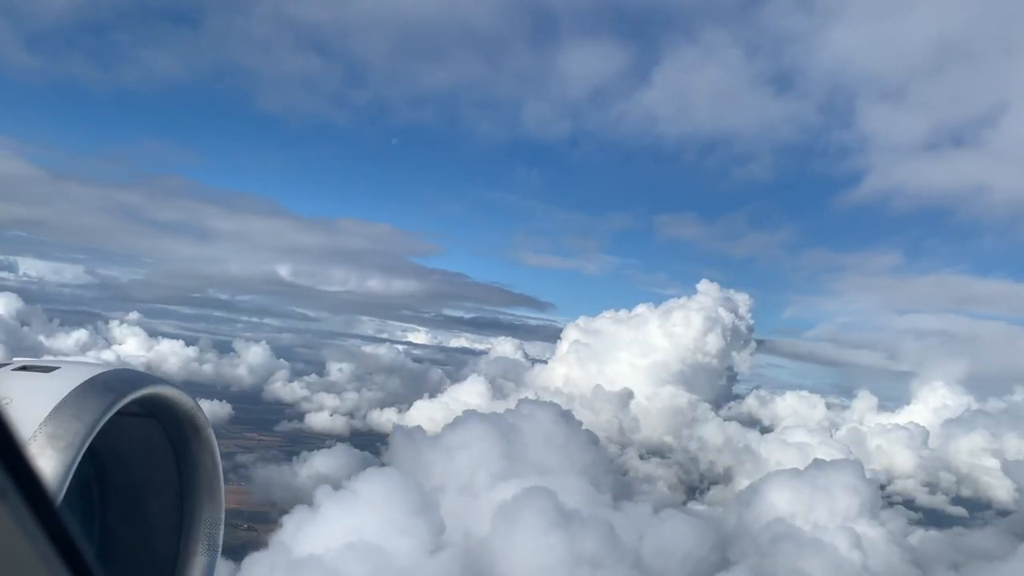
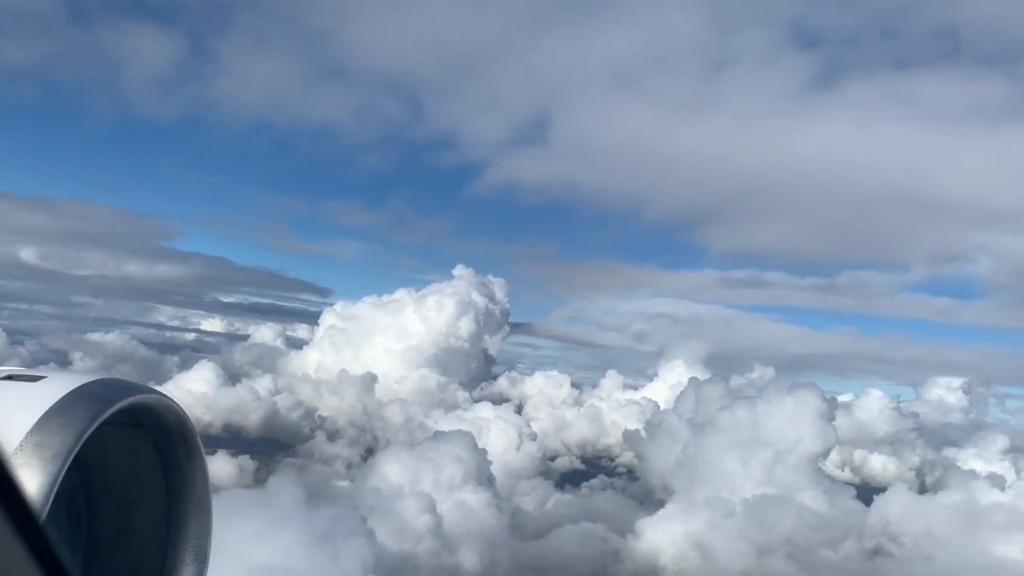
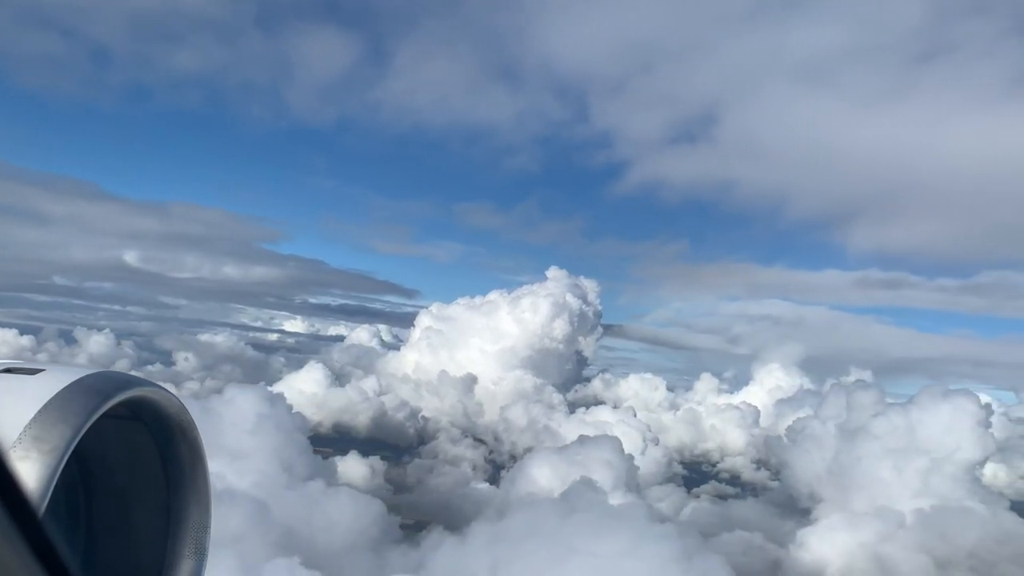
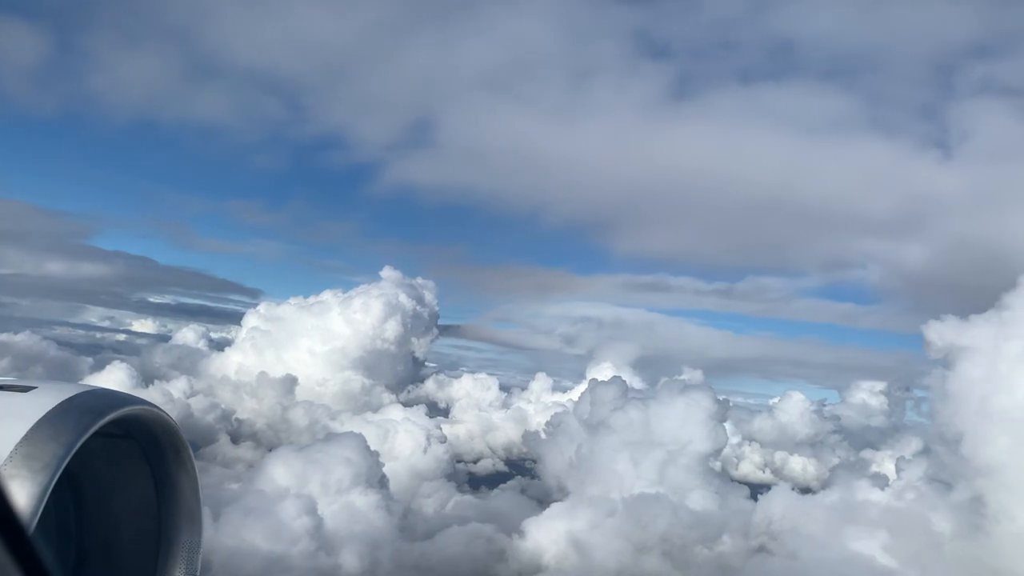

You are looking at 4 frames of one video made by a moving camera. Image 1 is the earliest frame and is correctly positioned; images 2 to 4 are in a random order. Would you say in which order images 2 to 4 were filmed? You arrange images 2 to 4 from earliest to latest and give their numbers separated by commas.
3, 2, 4
